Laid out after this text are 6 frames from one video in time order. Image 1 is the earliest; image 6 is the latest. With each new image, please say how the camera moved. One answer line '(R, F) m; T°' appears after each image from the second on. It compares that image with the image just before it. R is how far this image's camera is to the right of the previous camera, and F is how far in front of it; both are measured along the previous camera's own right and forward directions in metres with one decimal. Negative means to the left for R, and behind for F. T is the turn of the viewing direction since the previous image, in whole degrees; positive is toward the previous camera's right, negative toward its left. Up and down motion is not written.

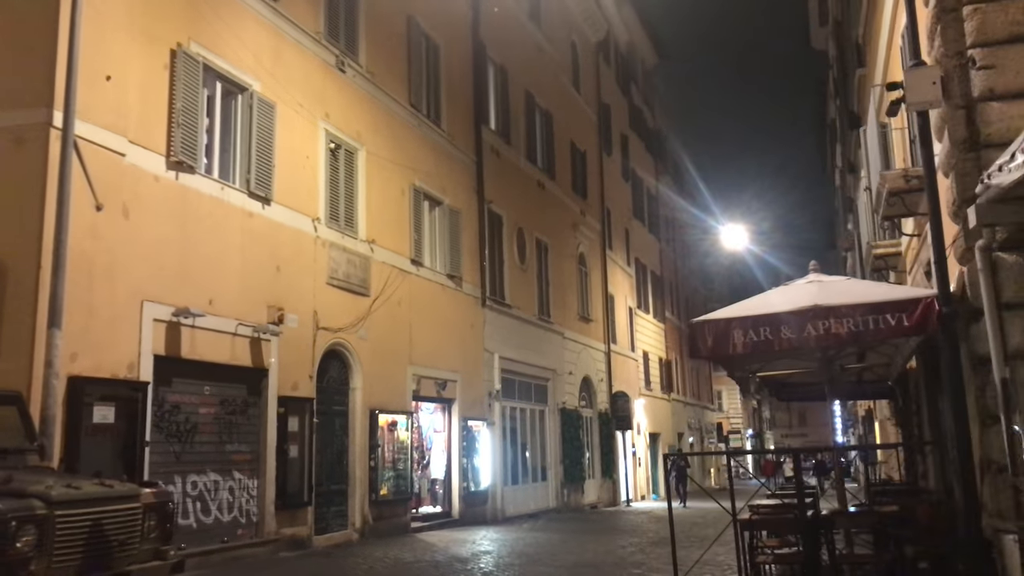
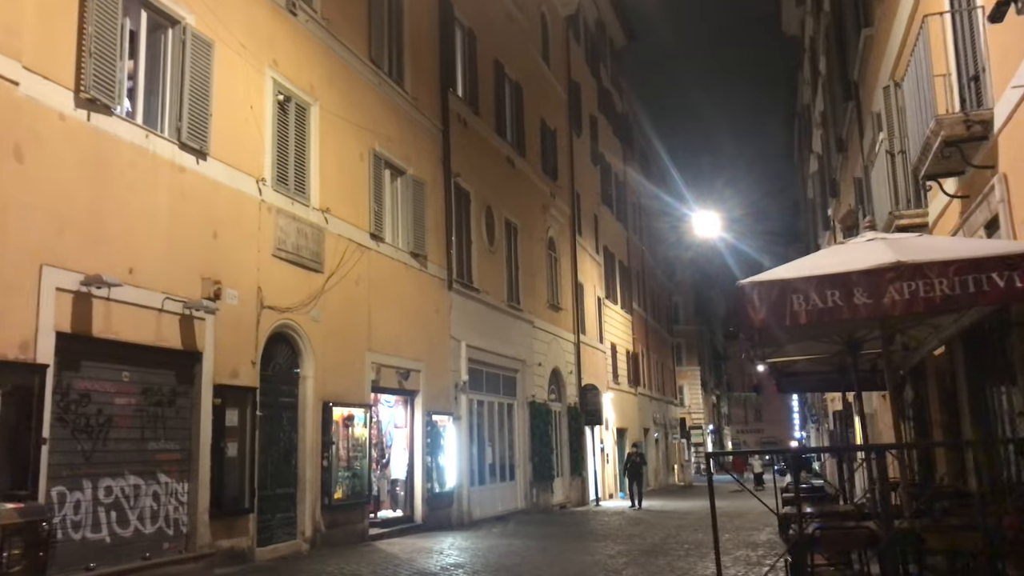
(-0.3, +1.6) m; +3°
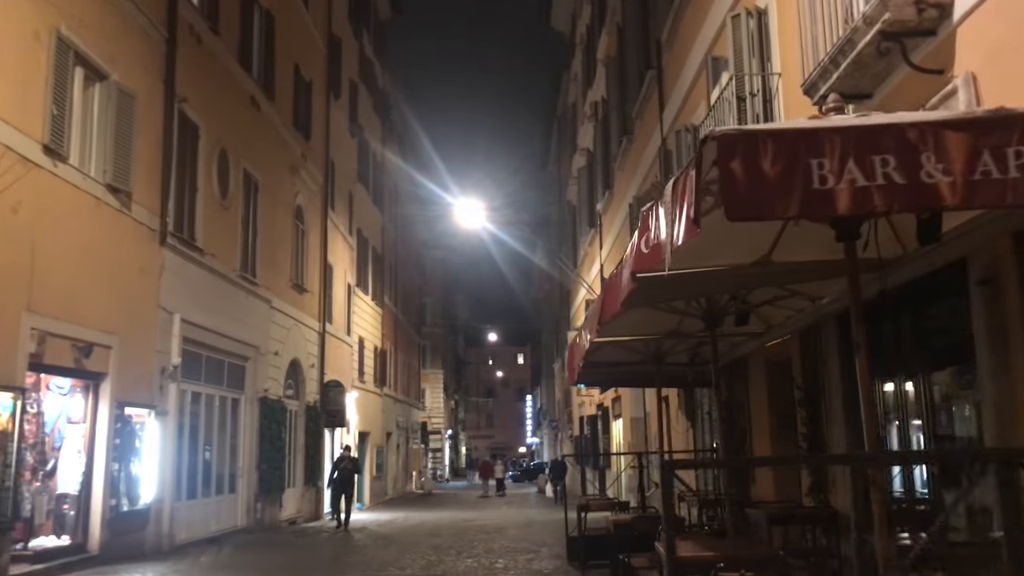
(0.0, +3.1) m; +16°
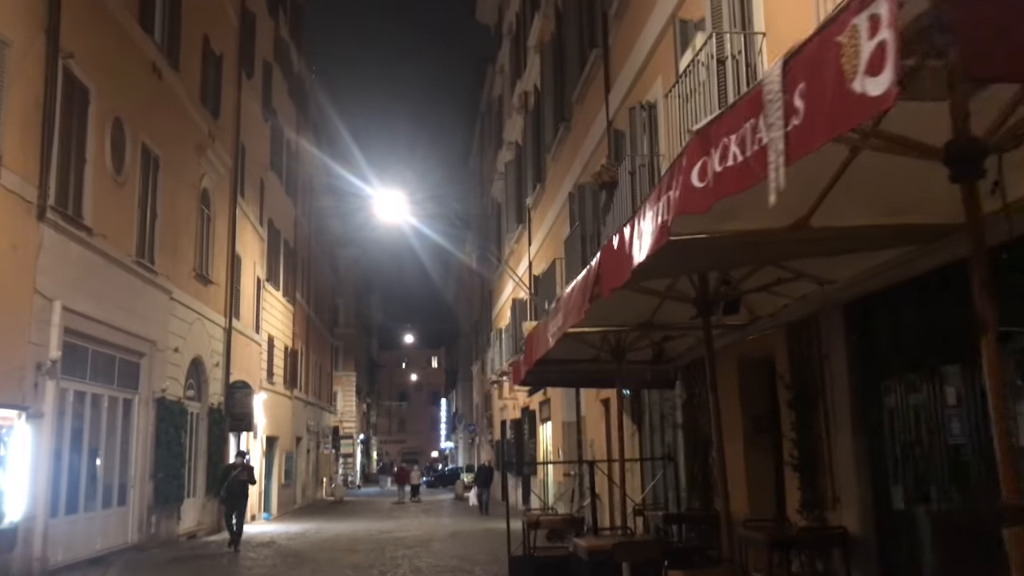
(-0.3, +1.3) m; +6°
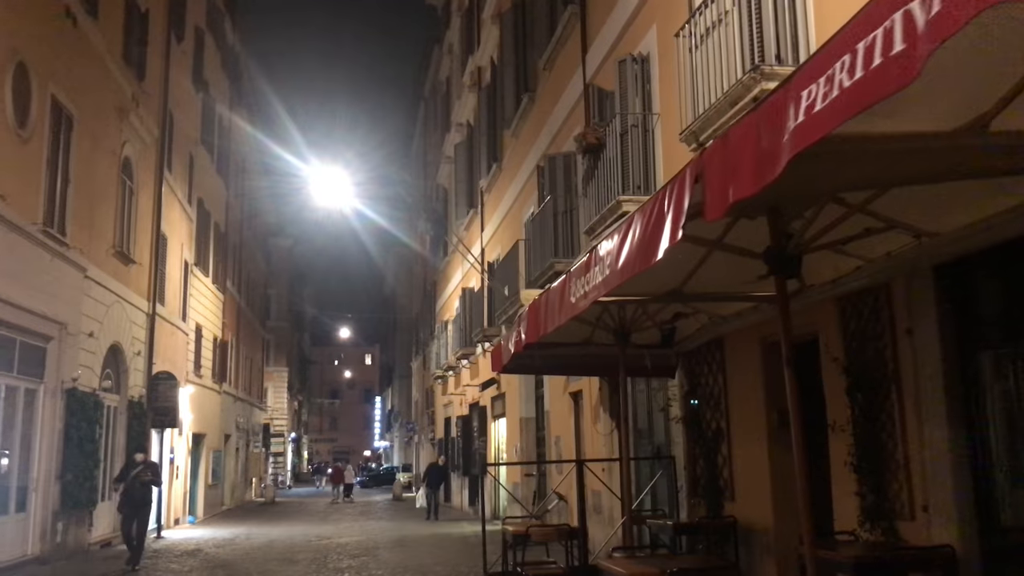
(-0.4, +1.5) m; +4°
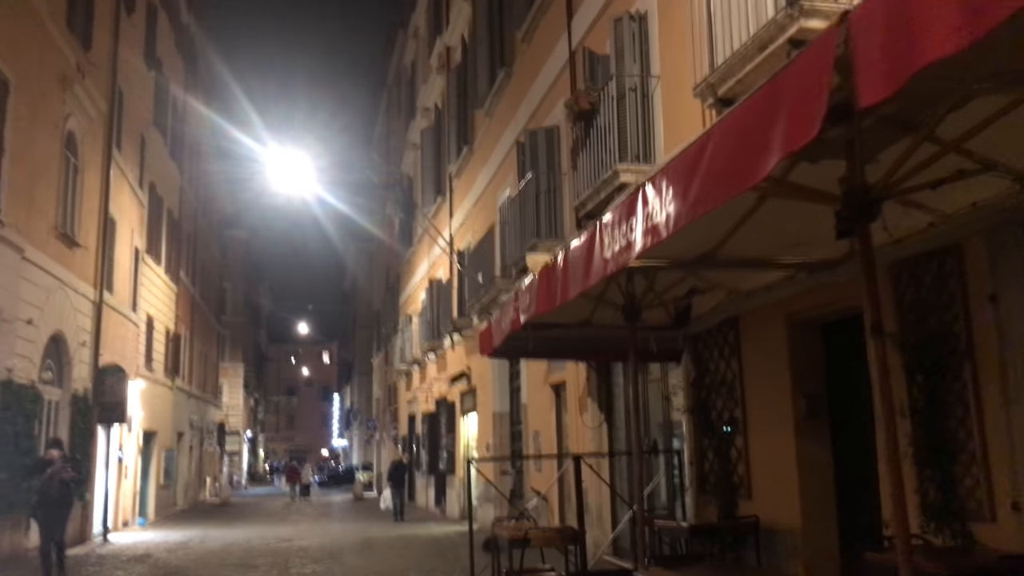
(-0.3, +0.9) m; +3°
